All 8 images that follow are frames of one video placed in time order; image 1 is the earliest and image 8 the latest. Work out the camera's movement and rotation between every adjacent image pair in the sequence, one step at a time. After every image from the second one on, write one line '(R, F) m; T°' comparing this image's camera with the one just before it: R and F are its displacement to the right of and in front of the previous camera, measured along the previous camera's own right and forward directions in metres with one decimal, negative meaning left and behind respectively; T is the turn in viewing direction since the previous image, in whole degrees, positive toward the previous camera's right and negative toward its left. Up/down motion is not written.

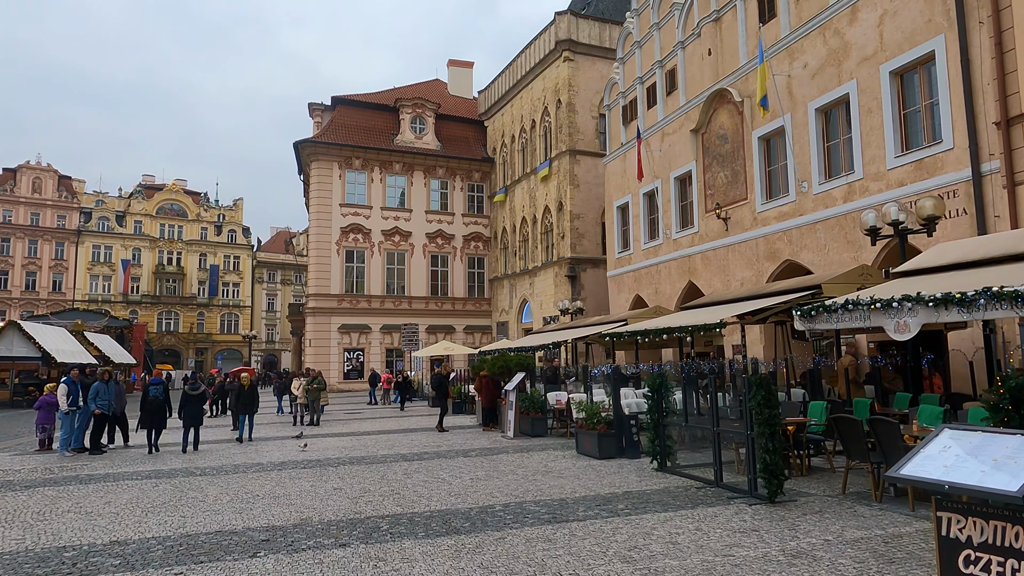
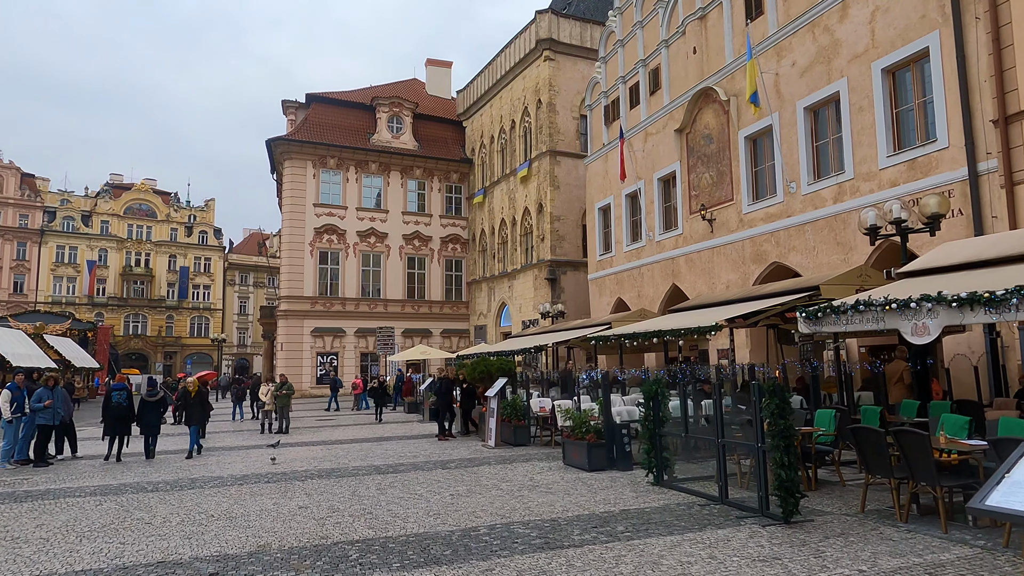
(-0.1, +0.7) m; +2°
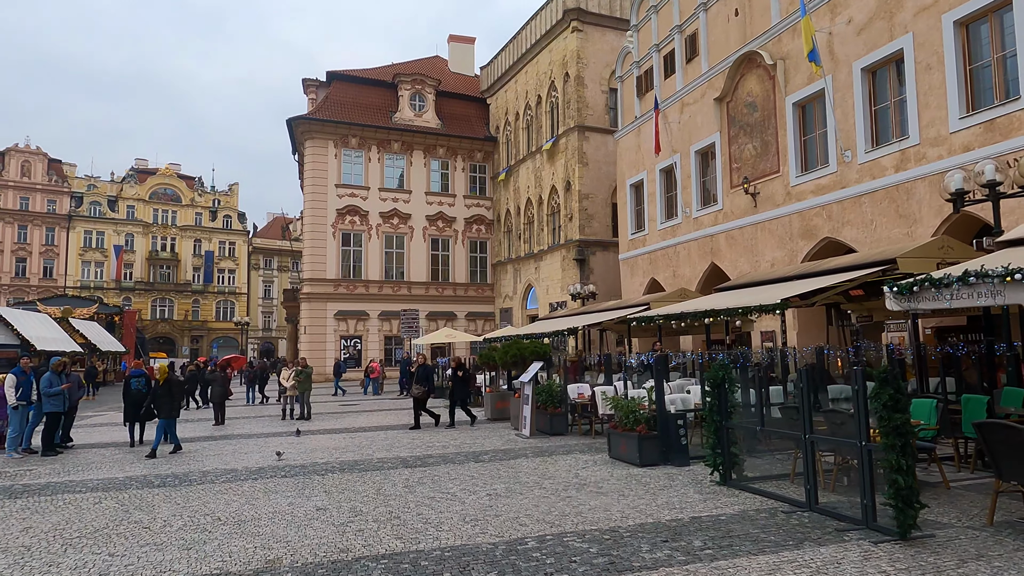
(-0.2, +1.0) m; -2°
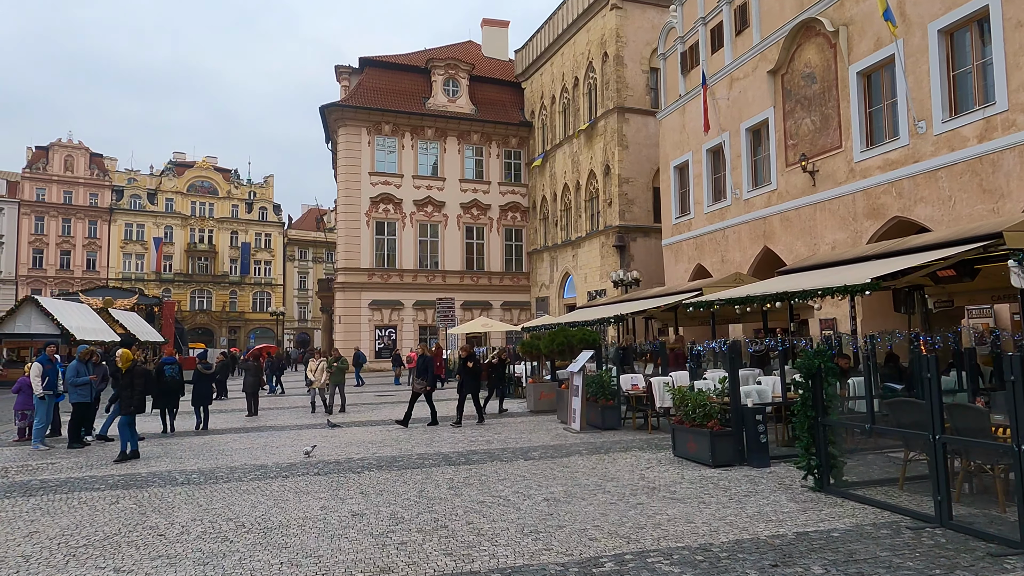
(-0.3, +0.9) m; -3°
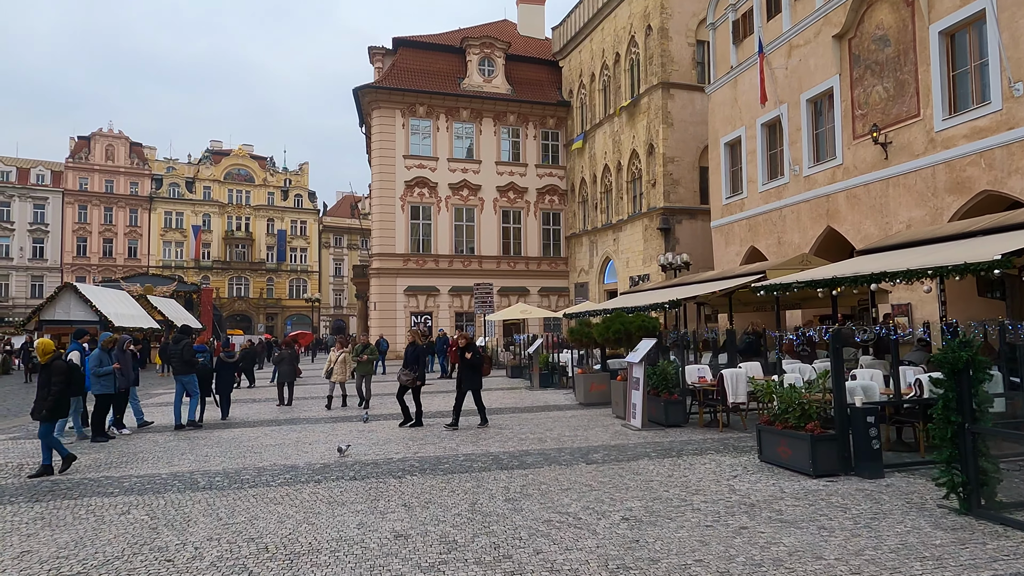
(-0.3, +1.1) m; -3°
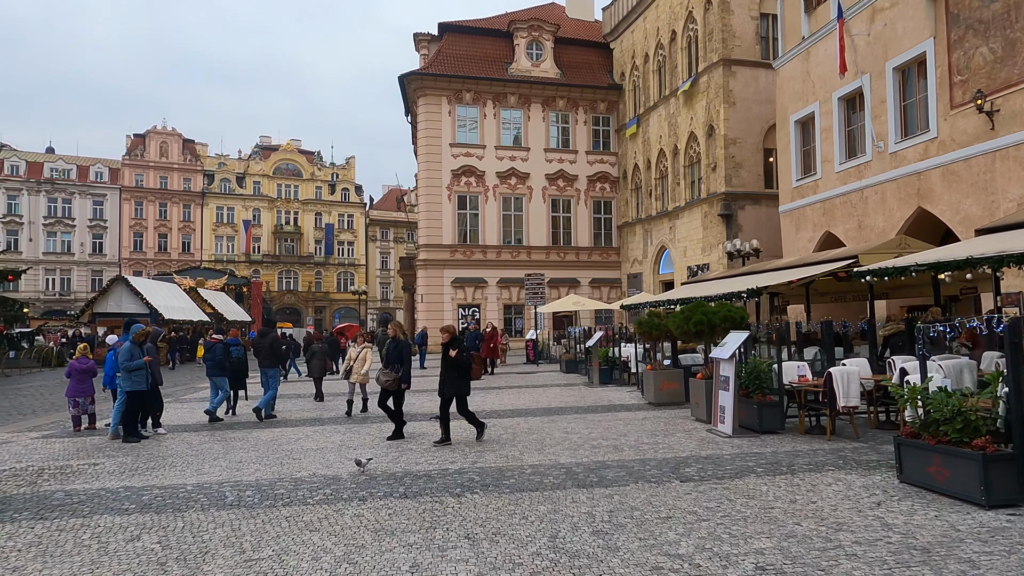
(-0.3, +1.2) m; -4°
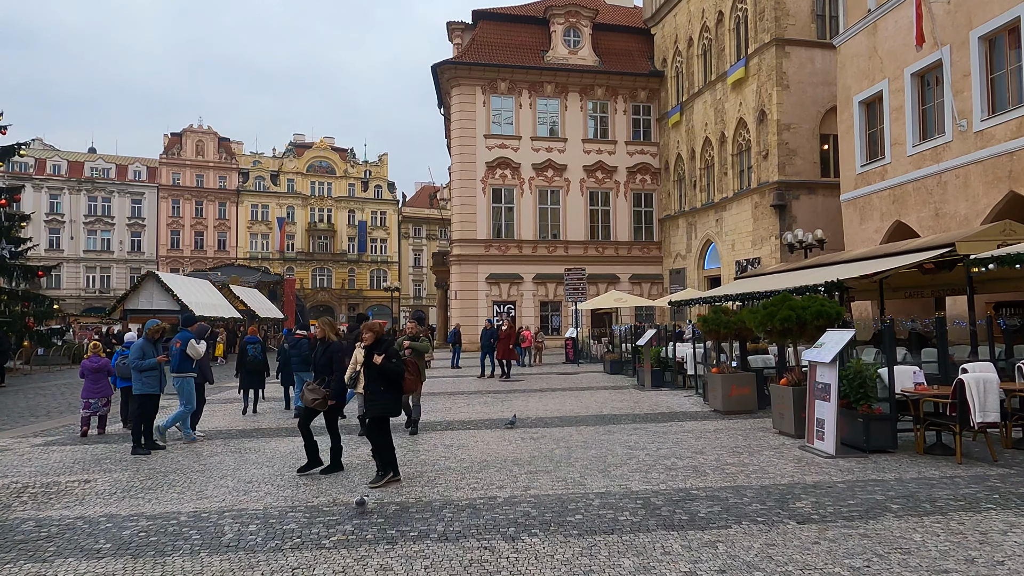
(-0.3, +1.3) m; -3°
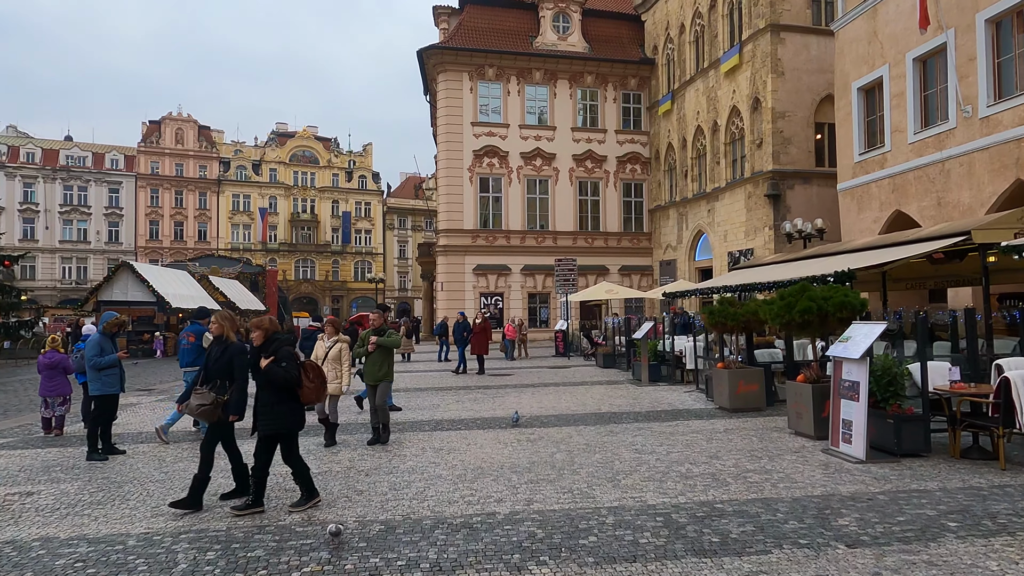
(-0.1, +0.7) m; +1°
